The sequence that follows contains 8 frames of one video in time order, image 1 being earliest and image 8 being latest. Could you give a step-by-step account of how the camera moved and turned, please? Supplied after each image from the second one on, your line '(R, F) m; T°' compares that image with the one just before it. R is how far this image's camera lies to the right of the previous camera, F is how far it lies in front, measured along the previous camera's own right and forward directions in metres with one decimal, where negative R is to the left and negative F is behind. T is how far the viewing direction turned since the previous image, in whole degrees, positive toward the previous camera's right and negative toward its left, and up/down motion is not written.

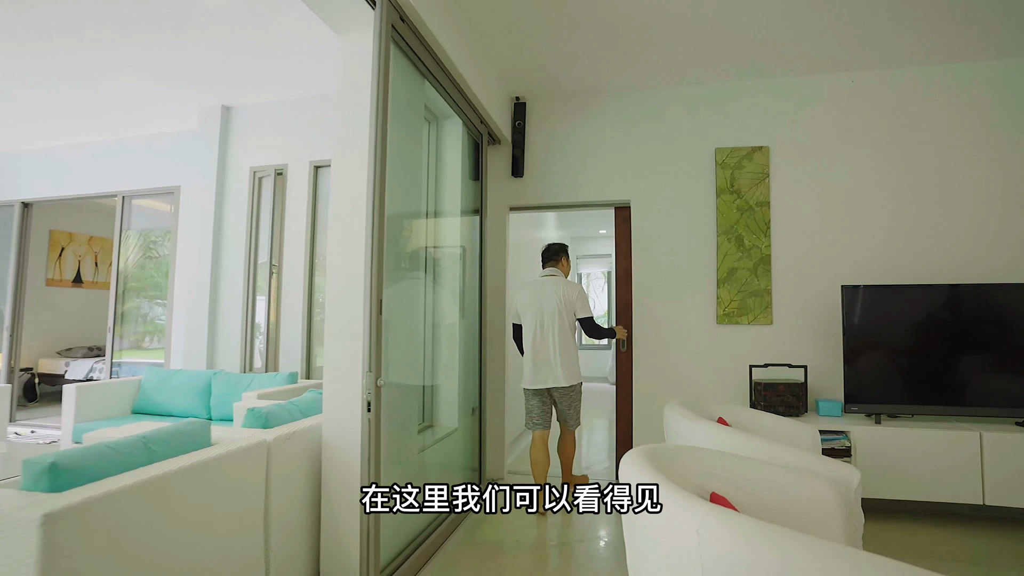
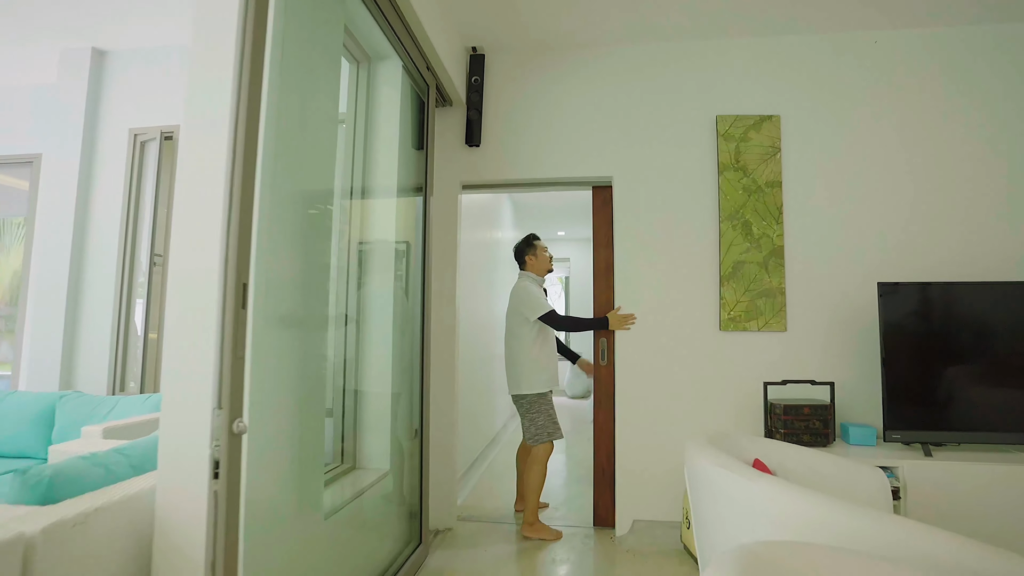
(0.0, +0.8) m; +6°
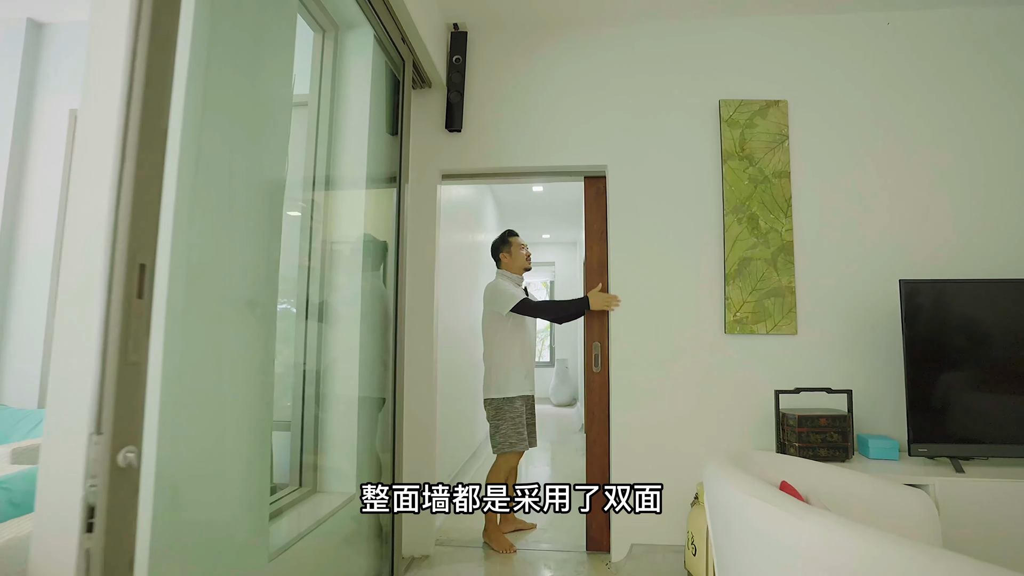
(0.0, +0.3) m; +2°
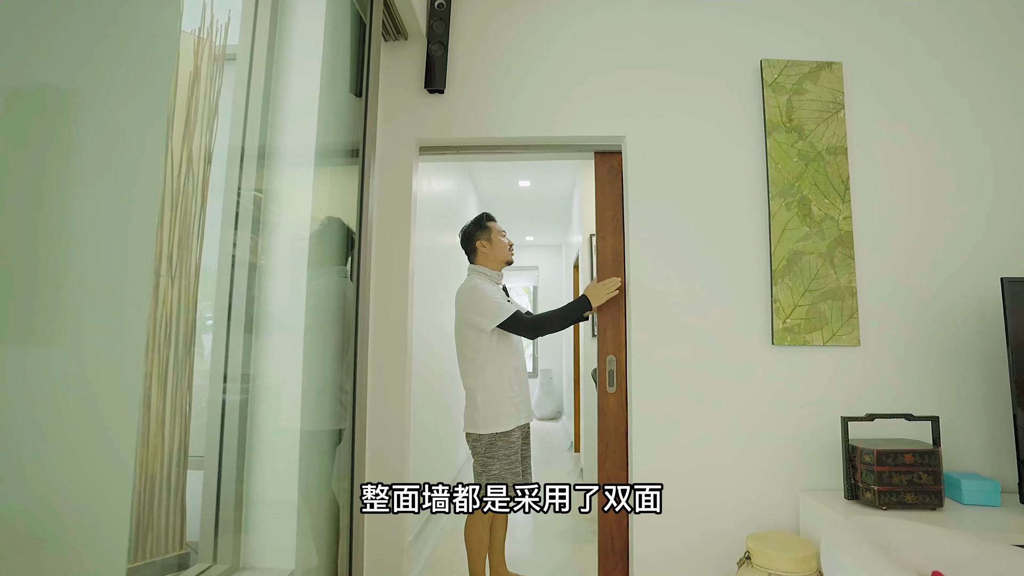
(-0.1, +0.6) m; +3°
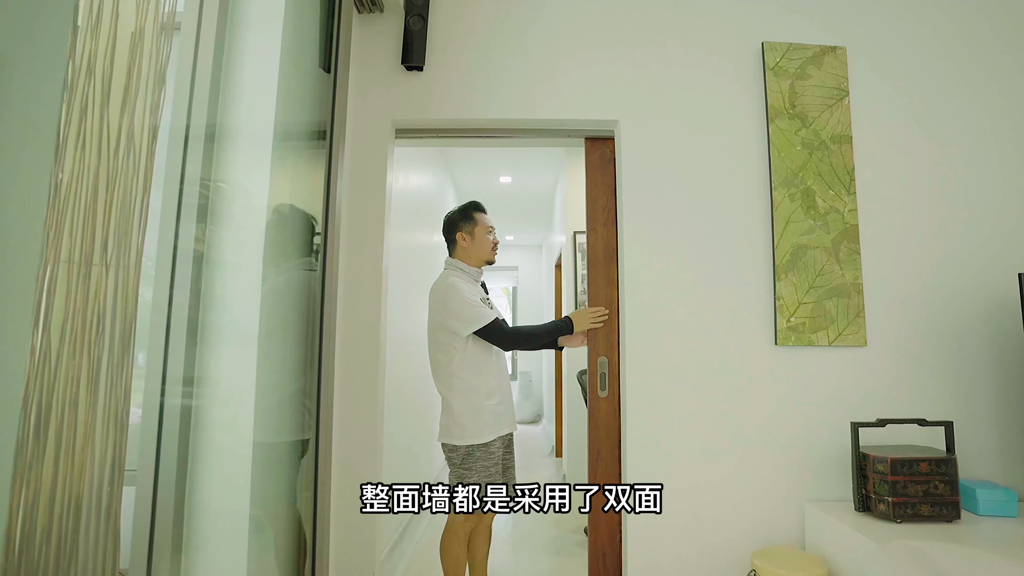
(0.0, +0.2) m; +3°
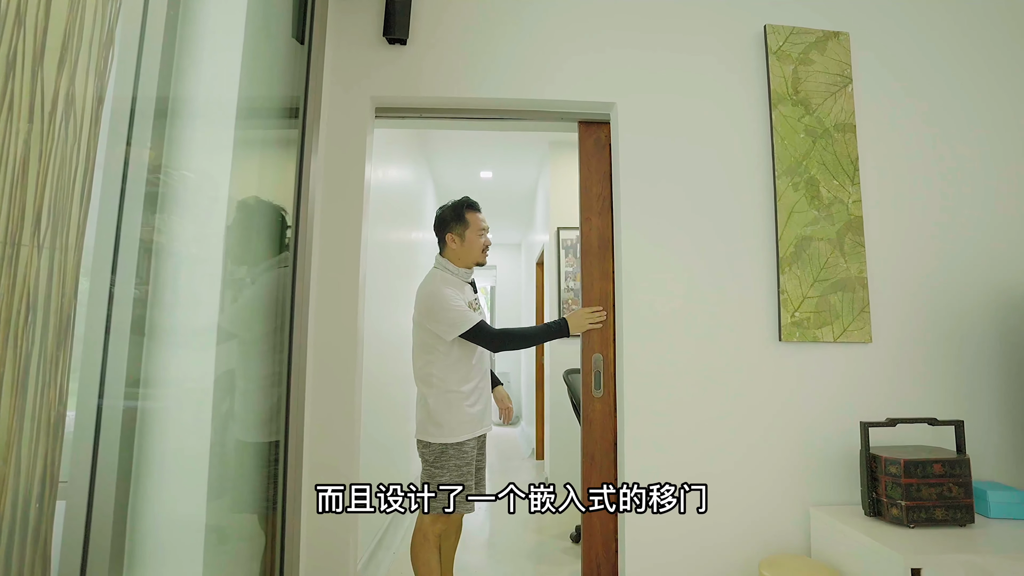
(-0.1, +0.1) m; +3°
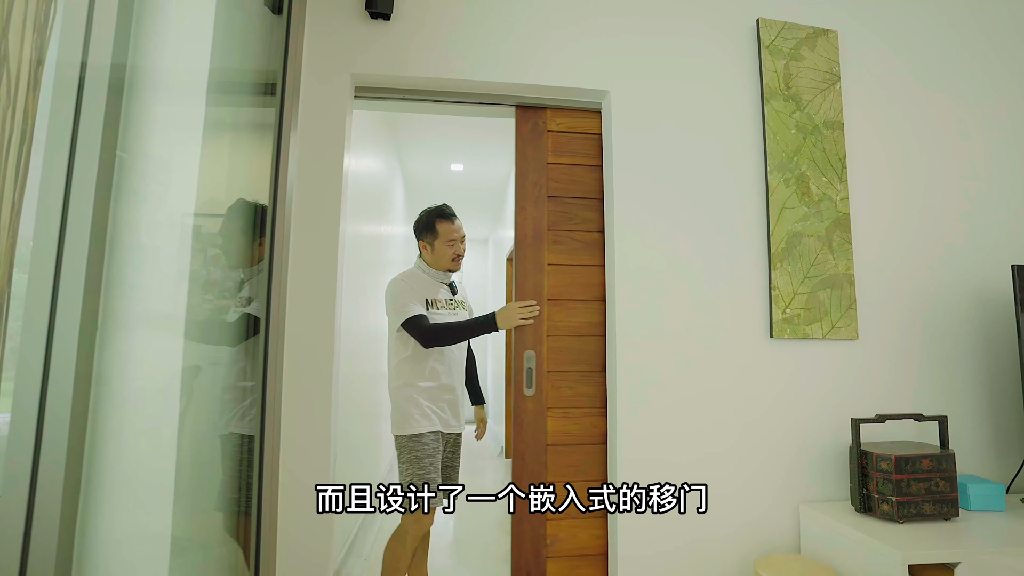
(-0.1, +0.1) m; +4°
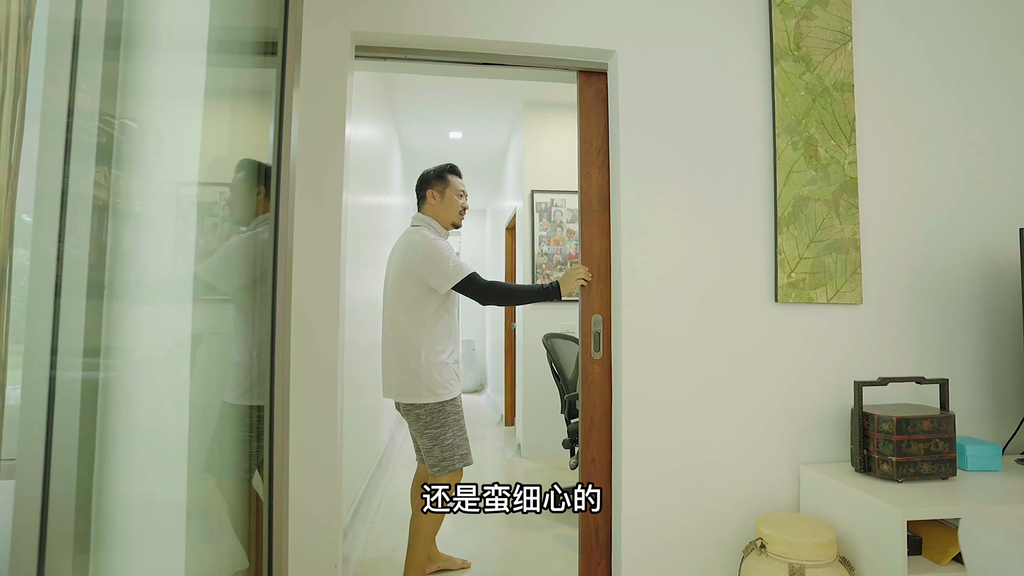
(0.0, 0.0) m; 0°
